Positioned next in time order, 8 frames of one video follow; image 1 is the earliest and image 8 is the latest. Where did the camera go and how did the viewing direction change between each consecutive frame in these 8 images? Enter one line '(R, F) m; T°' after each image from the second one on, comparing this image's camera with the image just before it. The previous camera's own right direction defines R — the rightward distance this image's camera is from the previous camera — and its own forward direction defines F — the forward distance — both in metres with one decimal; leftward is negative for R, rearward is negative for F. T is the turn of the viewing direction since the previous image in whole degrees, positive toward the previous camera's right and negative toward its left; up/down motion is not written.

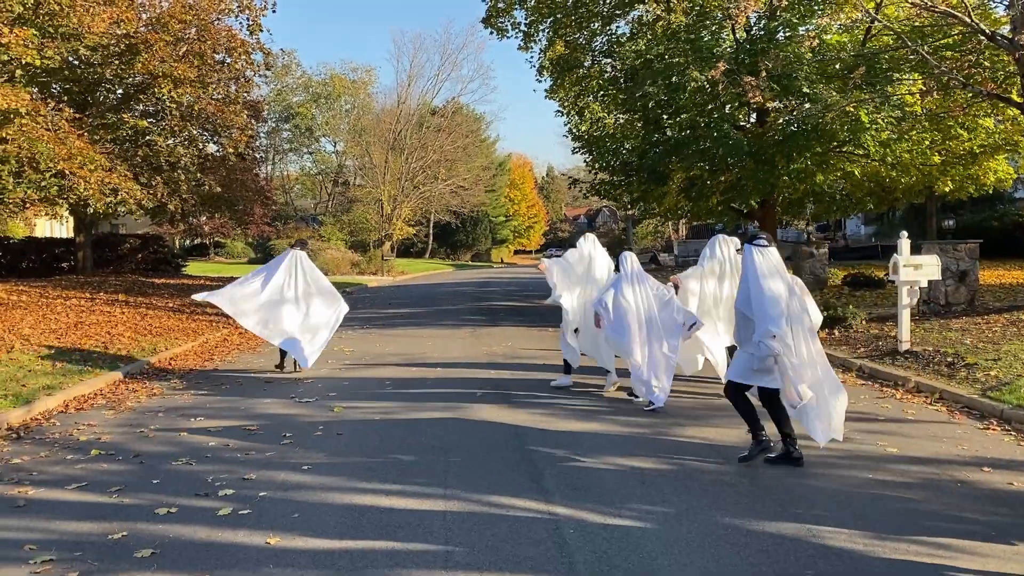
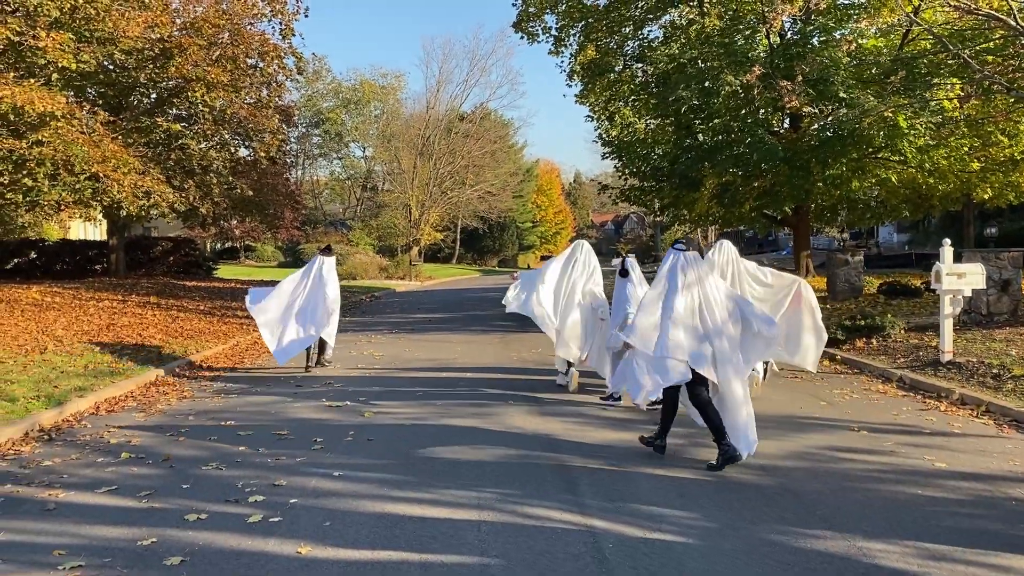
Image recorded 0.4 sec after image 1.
(-0.1, +0.1) m; -2°
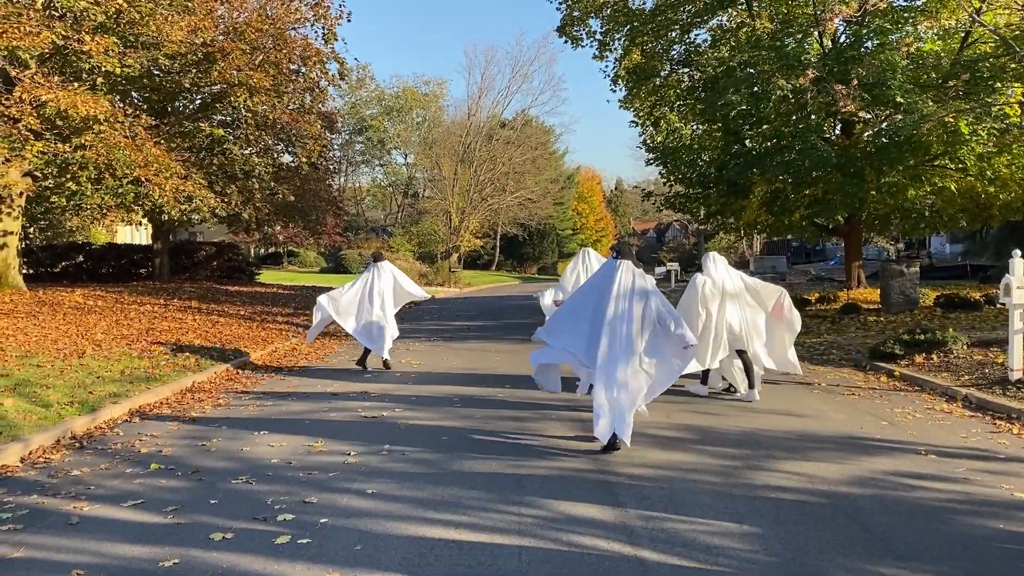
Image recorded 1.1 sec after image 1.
(0.0, +0.3) m; -3°
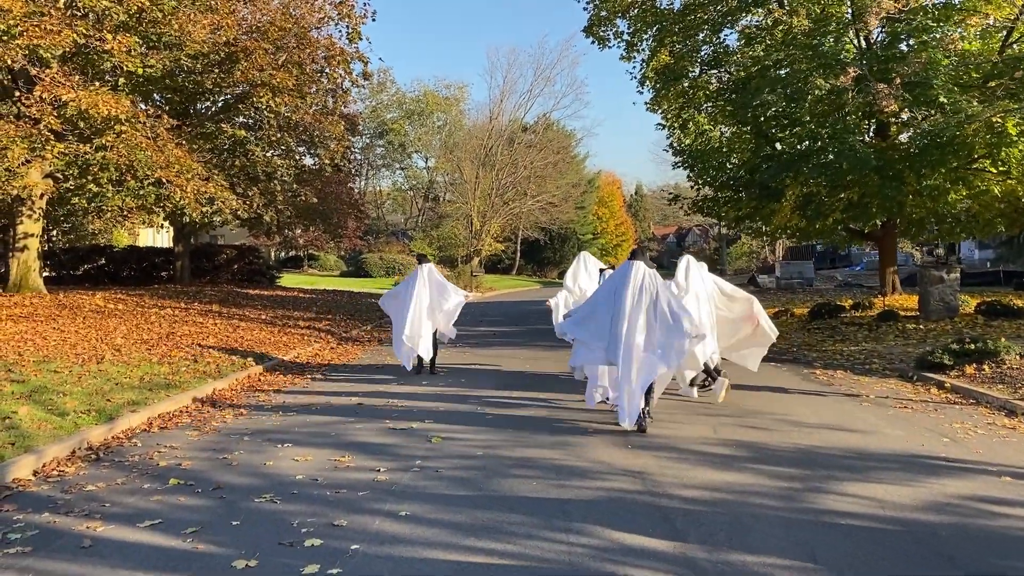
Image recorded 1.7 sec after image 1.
(-0.2, +0.4) m; -1°
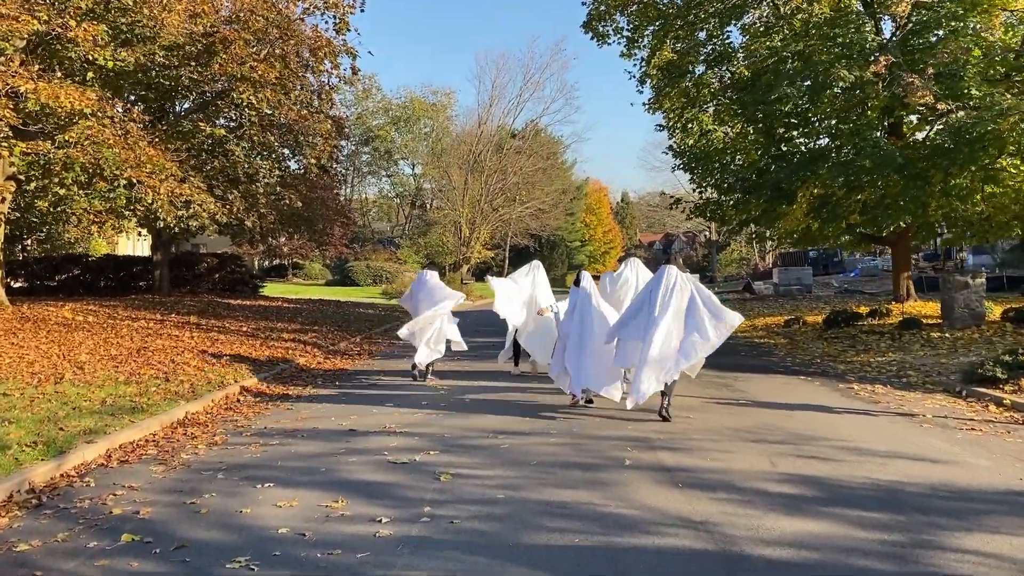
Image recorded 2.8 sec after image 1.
(-0.3, +1.1) m; +1°
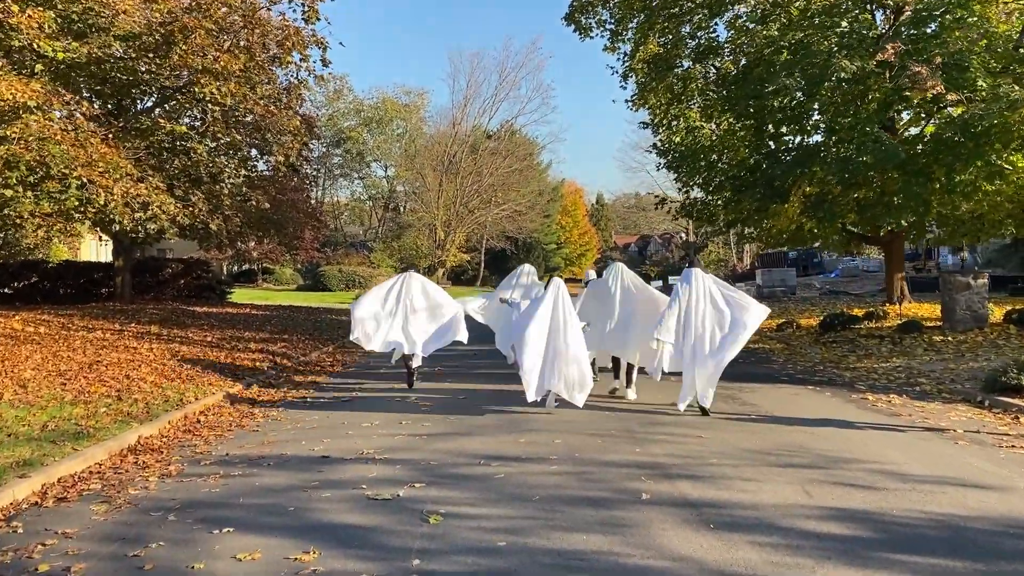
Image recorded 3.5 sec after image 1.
(-0.2, +0.9) m; +2°
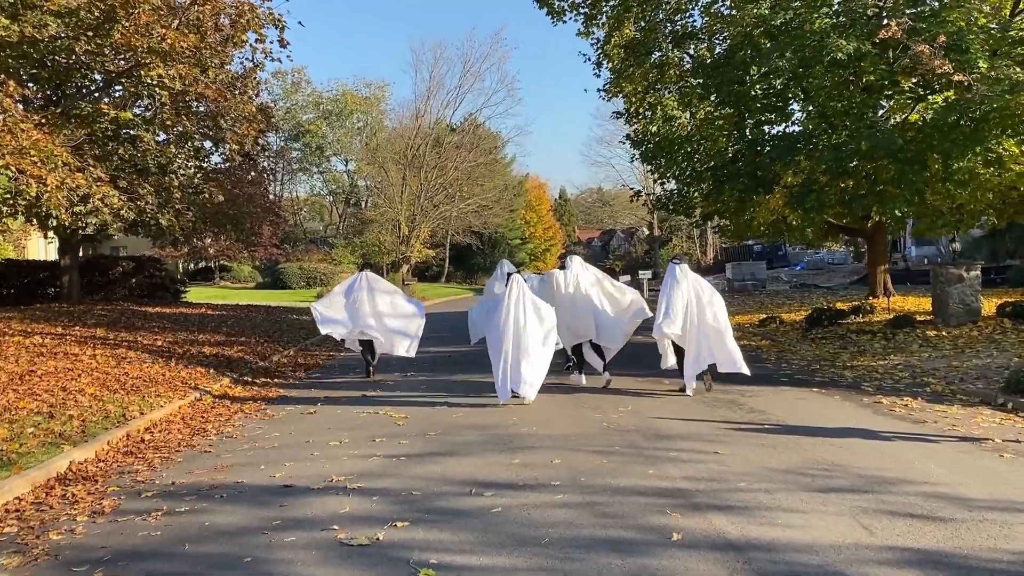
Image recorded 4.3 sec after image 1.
(-0.2, +1.0) m; +3°
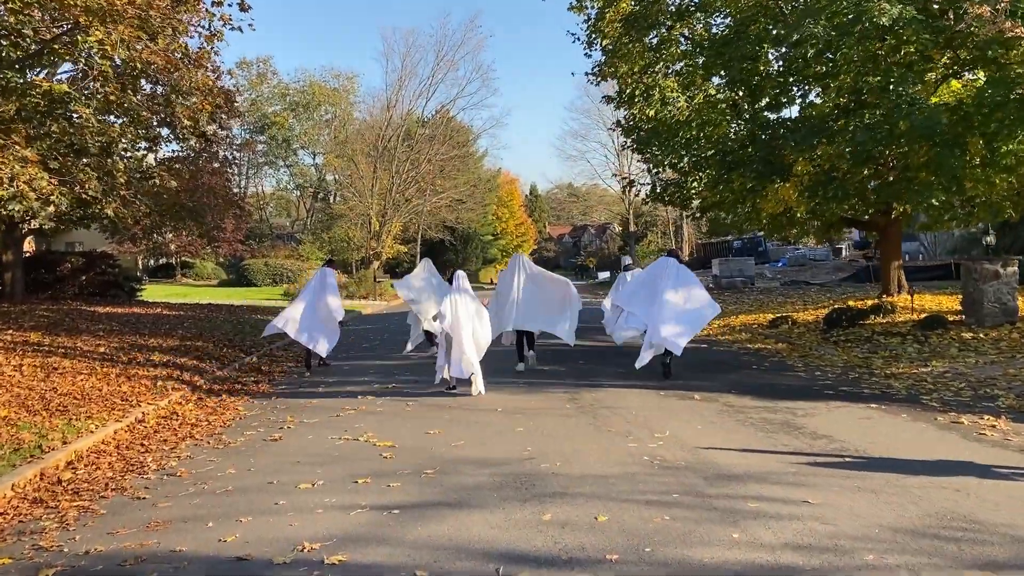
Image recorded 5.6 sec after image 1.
(-0.4, +1.6) m; +2°
